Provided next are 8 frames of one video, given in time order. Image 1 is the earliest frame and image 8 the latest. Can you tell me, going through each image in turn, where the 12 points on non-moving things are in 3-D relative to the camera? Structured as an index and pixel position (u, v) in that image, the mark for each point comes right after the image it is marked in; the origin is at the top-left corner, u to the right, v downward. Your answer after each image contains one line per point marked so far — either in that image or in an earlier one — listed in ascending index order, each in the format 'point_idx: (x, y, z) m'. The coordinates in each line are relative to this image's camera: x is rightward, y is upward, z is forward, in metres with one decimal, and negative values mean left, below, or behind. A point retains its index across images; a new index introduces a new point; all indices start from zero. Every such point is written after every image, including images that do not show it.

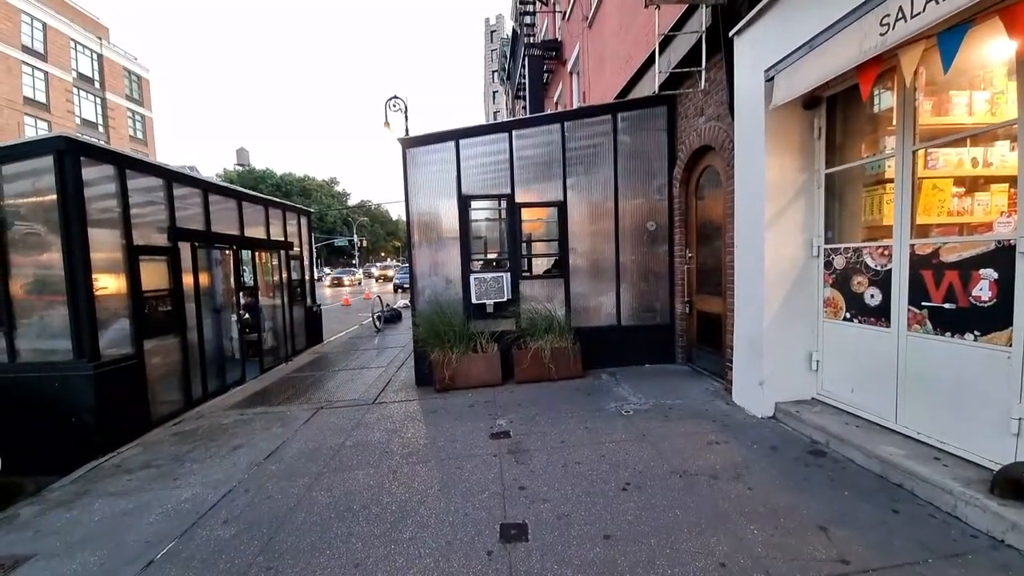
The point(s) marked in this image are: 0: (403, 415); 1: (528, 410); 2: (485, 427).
0: (-1.4, -1.7, +5.5) m
1: (+0.2, -1.6, +5.3) m
2: (-0.3, -1.6, +4.9) m
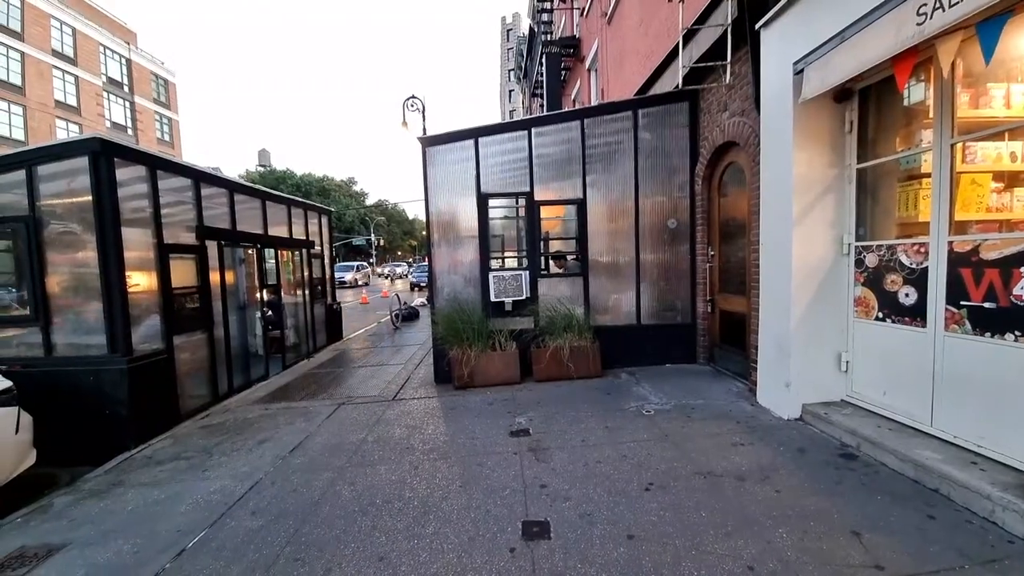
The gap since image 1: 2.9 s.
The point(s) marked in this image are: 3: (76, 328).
0: (-1.2, -1.6, +5.5) m
1: (+0.4, -1.5, +5.3) m
2: (-0.1, -1.6, +4.9) m
3: (-5.4, -0.5, +5.1) m
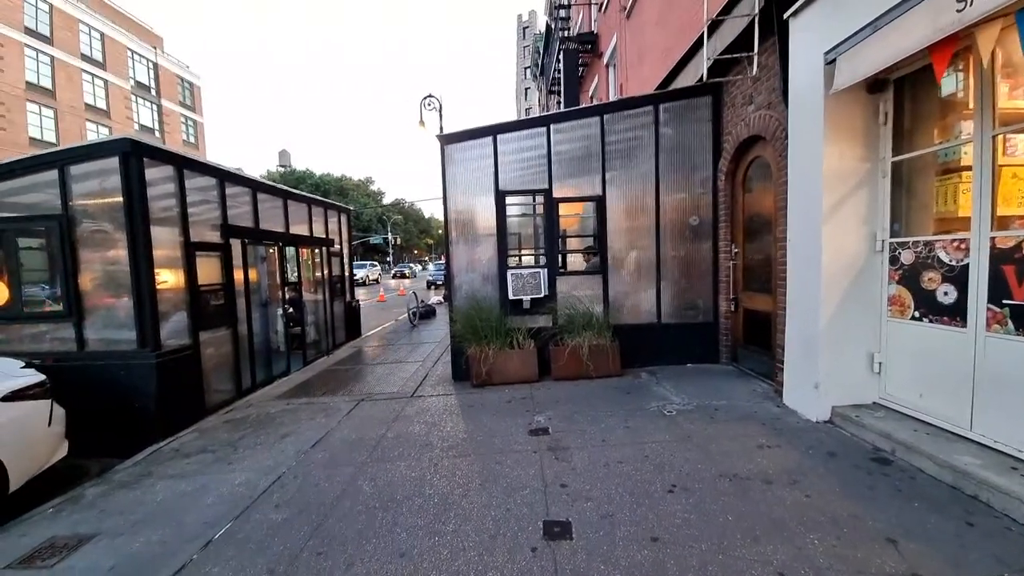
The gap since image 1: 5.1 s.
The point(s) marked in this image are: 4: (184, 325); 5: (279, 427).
0: (-0.9, -1.6, +5.5) m
1: (+0.7, -1.5, +5.2) m
2: (+0.1, -1.6, +4.9) m
3: (-5.1, -0.4, +5.3) m
4: (-4.5, -0.5, +5.7) m
5: (-3.0, -1.8, +5.3) m
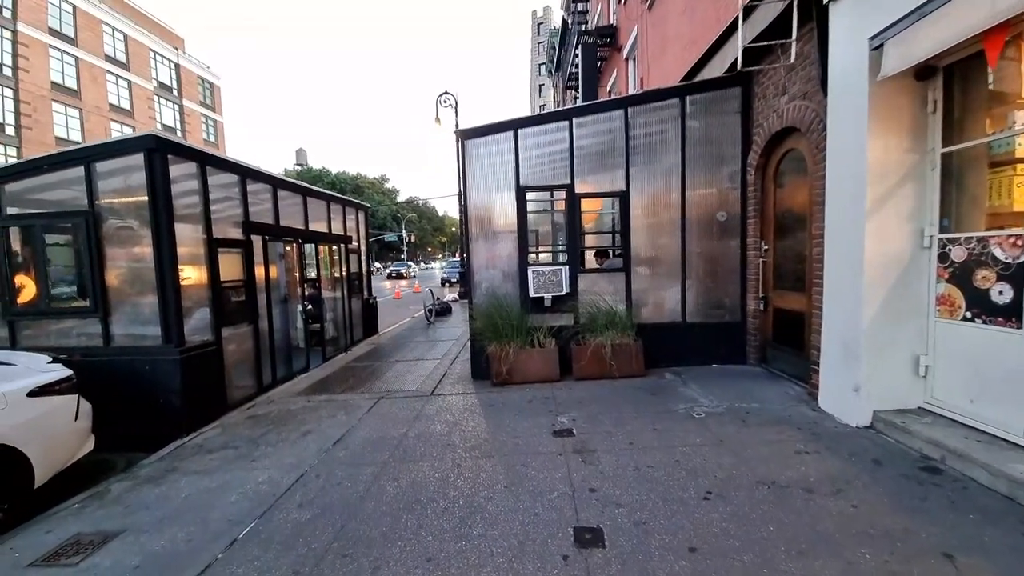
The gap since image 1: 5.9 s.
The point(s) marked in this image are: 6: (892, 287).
0: (-0.7, -1.6, +5.4) m
1: (+1.0, -1.5, +5.1) m
2: (+0.4, -1.5, +4.8) m
3: (-4.8, -0.4, +5.3) m
4: (-4.2, -0.5, +5.7) m
5: (-2.7, -1.7, +5.3) m
6: (+3.7, 0.0, +4.1) m
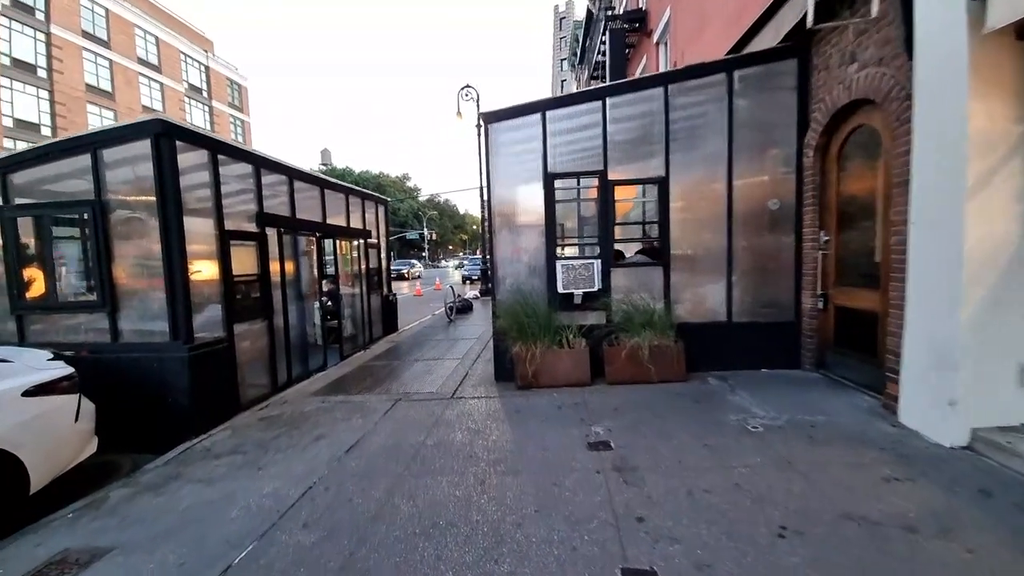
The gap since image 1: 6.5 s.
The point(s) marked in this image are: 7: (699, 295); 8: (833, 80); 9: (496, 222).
0: (-0.3, -1.5, +5.0) m
1: (+1.3, -1.4, +4.6) m
2: (+0.7, -1.5, +4.3) m
3: (-4.5, -0.3, +5.1) m
4: (-3.9, -0.4, +5.5) m
5: (-2.4, -1.7, +5.0) m
6: (+4.0, +0.1, +3.4) m
7: (+2.7, -0.1, +6.0) m
8: (+3.9, +2.6, +5.1) m
9: (-0.2, +1.0, +6.2) m
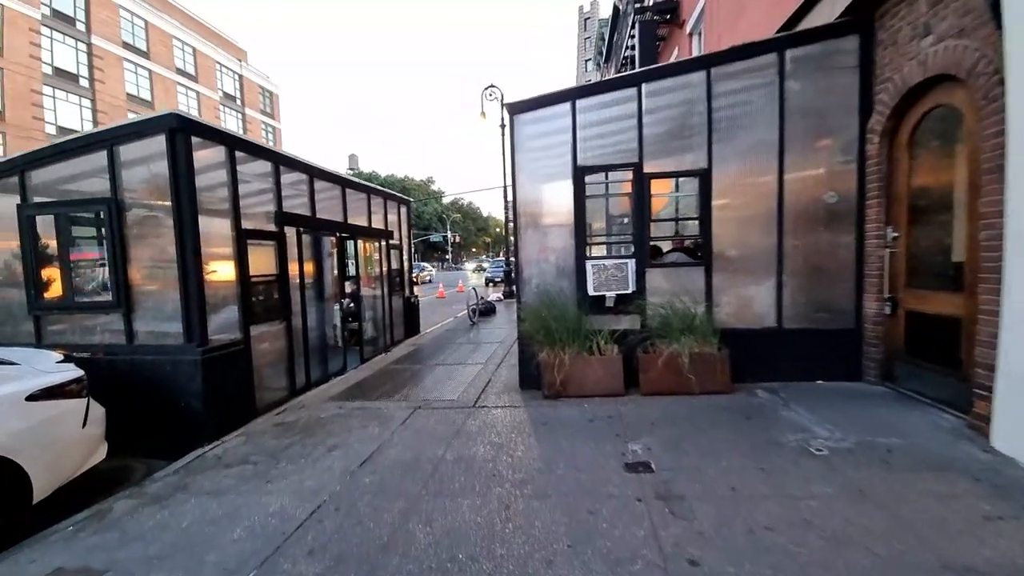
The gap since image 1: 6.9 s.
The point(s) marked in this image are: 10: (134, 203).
0: (0.0, -1.5, +4.6) m
1: (+1.5, -1.4, +4.1) m
2: (+0.9, -1.5, +3.8) m
3: (-4.2, -0.3, +4.9) m
4: (-3.5, -0.4, +5.3) m
5: (-2.1, -1.7, +4.7) m
6: (+4.2, 0.0, +2.8) m
7: (+3.0, -0.1, +5.4) m
8: (+4.2, +2.5, +4.5) m
9: (+0.1, +1.0, +5.8) m
10: (-4.4, +1.0, +4.9) m
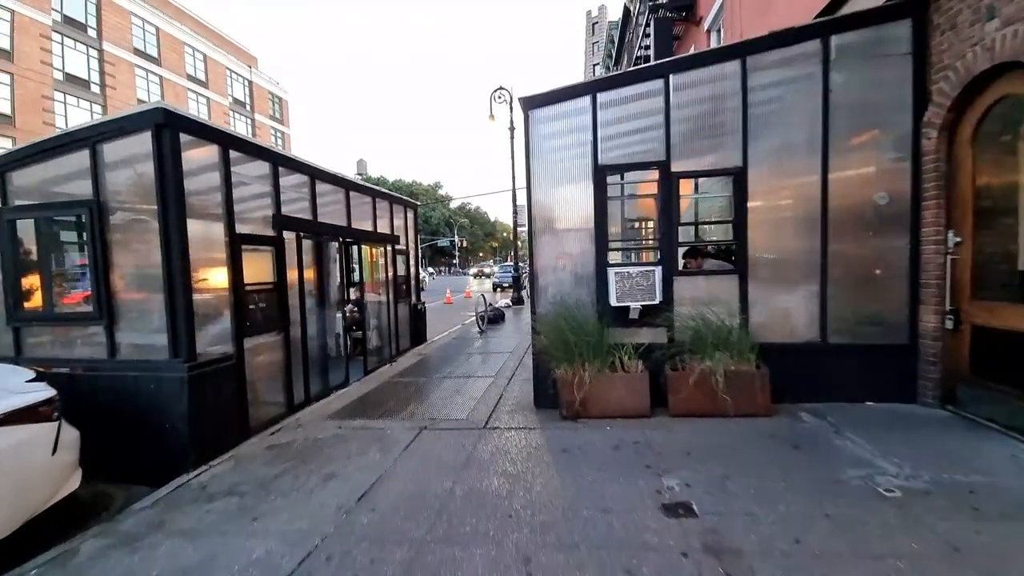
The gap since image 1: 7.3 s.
0: (+0.1, -1.6, +4.1) m
1: (+1.7, -1.5, +3.6) m
2: (+1.1, -1.6, +3.3) m
3: (-4.0, -0.4, +4.5) m
4: (-3.4, -0.5, +4.9) m
5: (-1.9, -1.8, +4.3) m
6: (+4.3, -0.1, +2.3) m
7: (+3.2, -0.3, +4.9) m
8: (+4.4, +2.4, +4.0) m
9: (+0.3, +0.8, +5.4) m
10: (-4.3, +0.9, +4.5) m
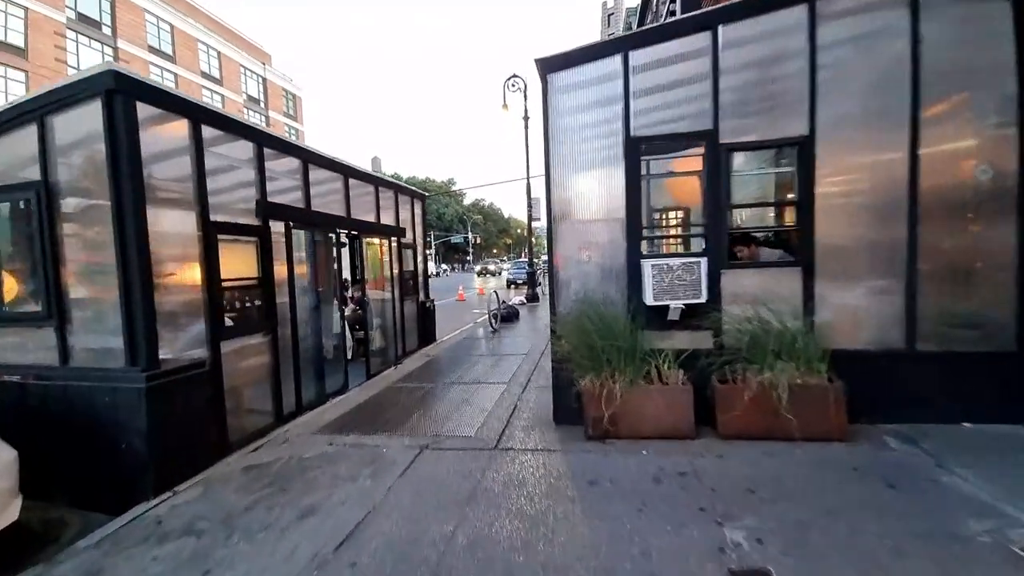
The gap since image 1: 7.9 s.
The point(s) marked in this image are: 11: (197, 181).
0: (+0.3, -1.6, +3.4) m
1: (+1.8, -1.5, +2.8) m
2: (+1.2, -1.6, +2.6) m
3: (-3.9, -0.4, +3.9) m
4: (-3.2, -0.5, +4.3) m
5: (-1.8, -1.7, +3.6) m
6: (+4.4, 0.0, +1.4) m
7: (+3.4, -0.2, +4.1) m
8: (+4.5, +2.5, +3.1) m
9: (+0.5, +0.9, +4.6) m
10: (-4.1, +0.9, +3.9) m
11: (-3.3, +1.1, +4.3) m
